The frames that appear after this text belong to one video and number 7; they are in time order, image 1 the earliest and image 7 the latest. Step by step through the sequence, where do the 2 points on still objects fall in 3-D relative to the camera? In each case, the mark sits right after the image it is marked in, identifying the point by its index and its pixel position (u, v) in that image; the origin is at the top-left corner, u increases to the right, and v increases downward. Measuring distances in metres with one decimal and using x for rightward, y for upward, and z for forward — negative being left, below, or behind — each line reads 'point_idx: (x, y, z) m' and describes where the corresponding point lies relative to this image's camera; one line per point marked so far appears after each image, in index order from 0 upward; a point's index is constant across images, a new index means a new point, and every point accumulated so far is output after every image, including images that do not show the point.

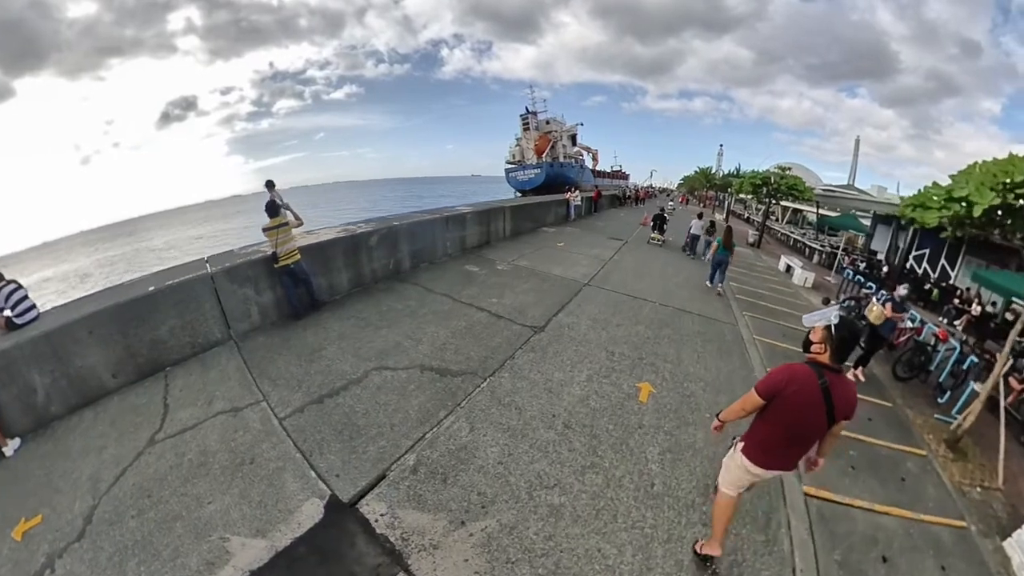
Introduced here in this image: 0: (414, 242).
0: (-1.5, +0.7, +7.2) m
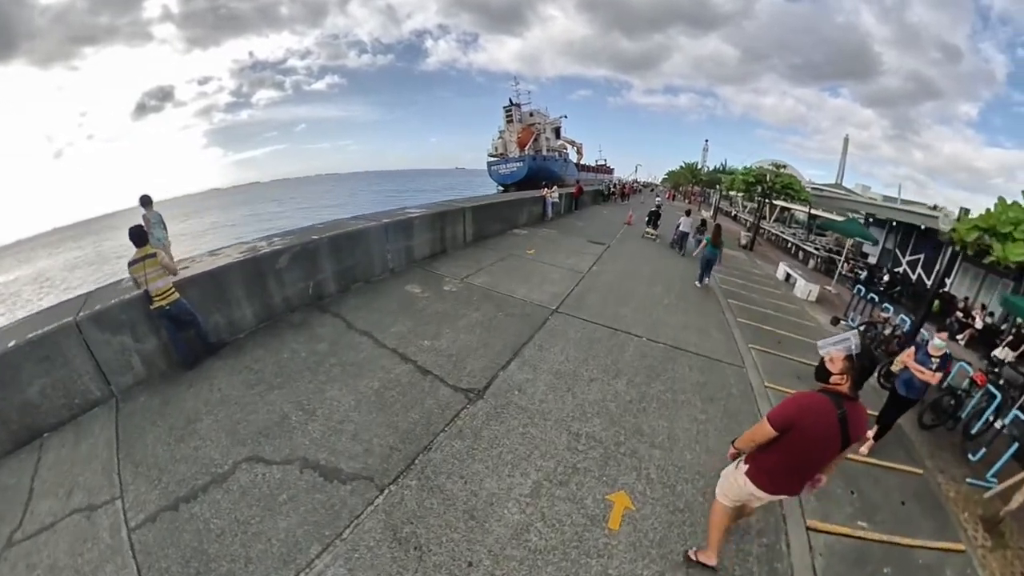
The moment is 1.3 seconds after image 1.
0: (-2.1, +0.4, +5.8) m
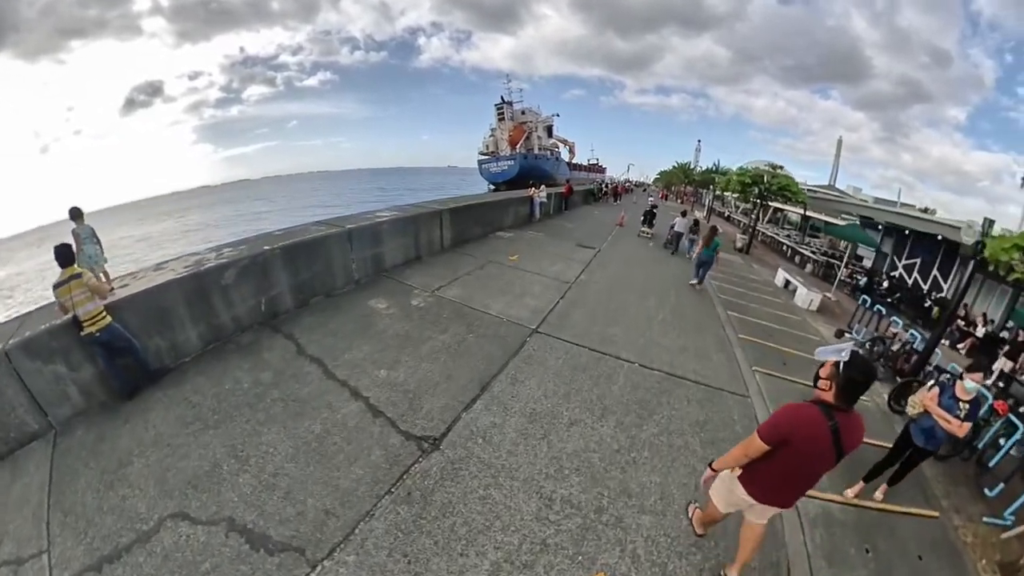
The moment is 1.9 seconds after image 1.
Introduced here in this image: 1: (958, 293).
0: (-2.4, +0.2, +5.2) m
1: (+5.0, 0.0, +5.1) m
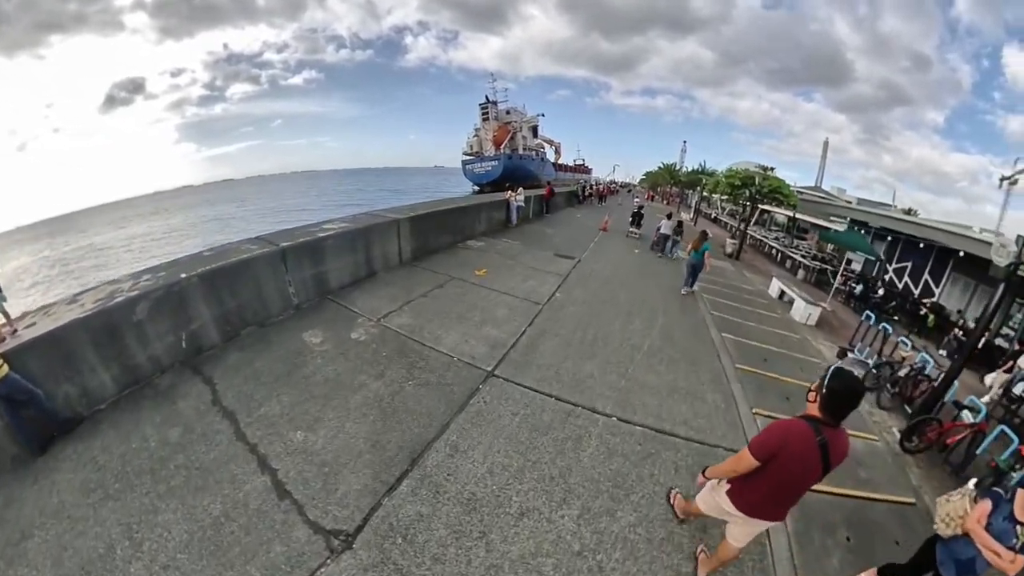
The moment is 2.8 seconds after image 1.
0: (-2.8, -0.1, +4.5) m
1: (+4.6, -0.3, +4.5) m
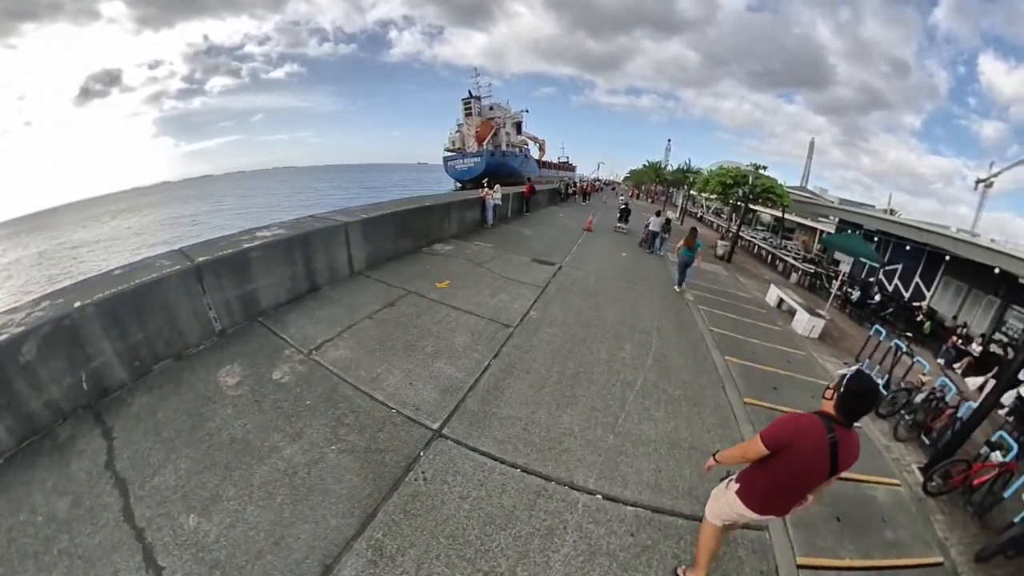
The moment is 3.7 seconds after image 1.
0: (-3.1, -0.3, +3.6) m
1: (+4.3, -0.5, +3.9) m
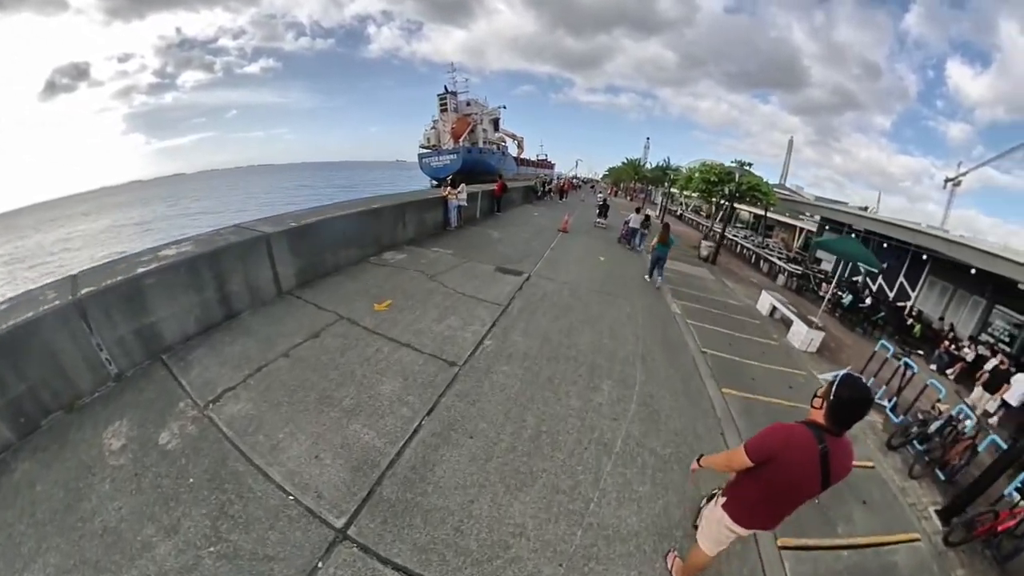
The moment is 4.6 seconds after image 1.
0: (-3.4, -0.5, +2.8) m
1: (+3.9, -0.7, +3.3) m
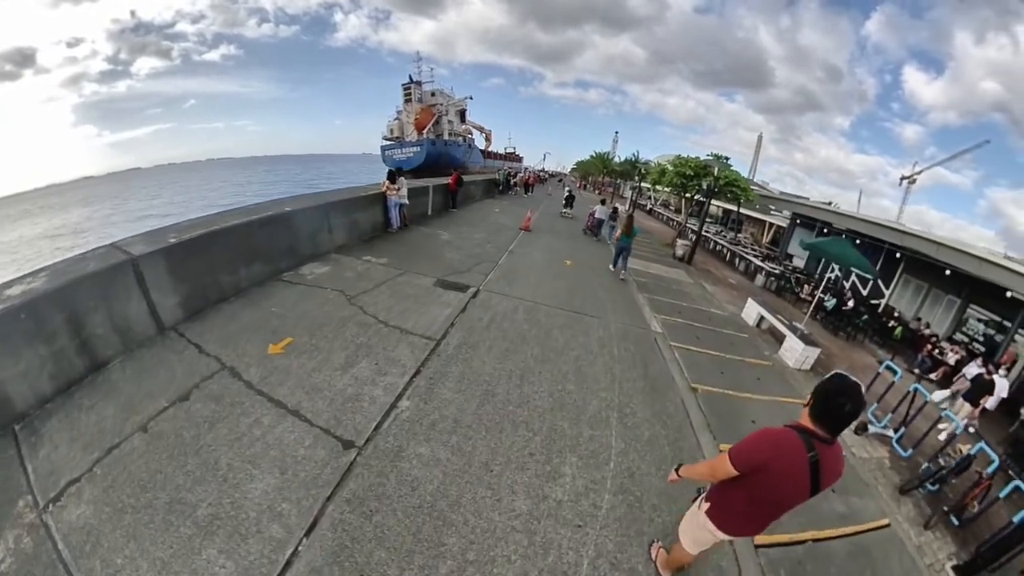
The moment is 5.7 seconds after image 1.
0: (-3.8, -0.7, +1.7) m
1: (+3.6, -0.8, +2.6) m
